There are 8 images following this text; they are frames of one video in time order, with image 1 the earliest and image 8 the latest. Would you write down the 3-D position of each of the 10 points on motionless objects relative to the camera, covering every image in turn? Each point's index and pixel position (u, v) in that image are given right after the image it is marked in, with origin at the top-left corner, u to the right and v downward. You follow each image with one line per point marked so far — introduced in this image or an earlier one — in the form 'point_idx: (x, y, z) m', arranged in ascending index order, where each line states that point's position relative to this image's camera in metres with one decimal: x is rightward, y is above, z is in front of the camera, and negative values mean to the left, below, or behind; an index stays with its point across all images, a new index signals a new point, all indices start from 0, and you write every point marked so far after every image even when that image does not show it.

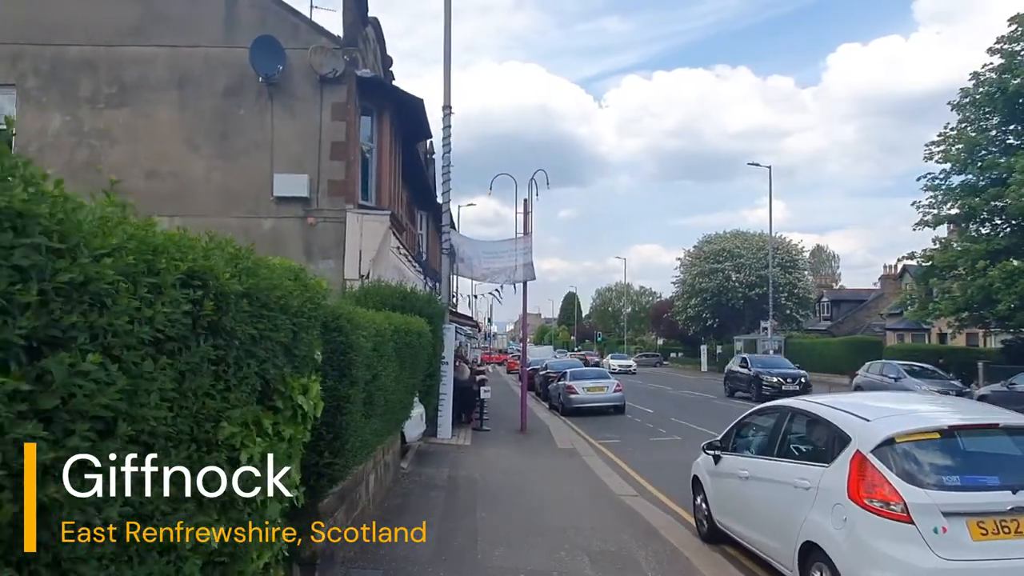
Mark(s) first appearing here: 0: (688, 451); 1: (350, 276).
0: (+4.7, -4.2, +19.0) m
1: (-4.2, +0.3, +18.6) m
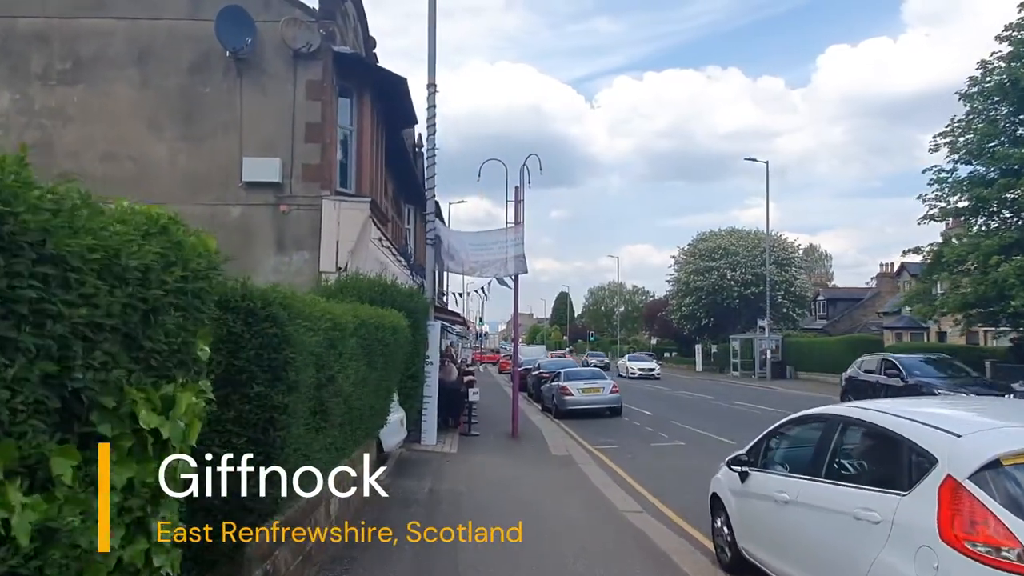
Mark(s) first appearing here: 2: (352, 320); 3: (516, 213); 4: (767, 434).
0: (+4.4, -4.0, +17.6) m
1: (-4.4, +0.5, +17.1) m
2: (-1.8, -0.4, +8.0) m
3: (+0.1, +2.0, +19.1) m
4: (+2.7, -1.5, +7.5) m
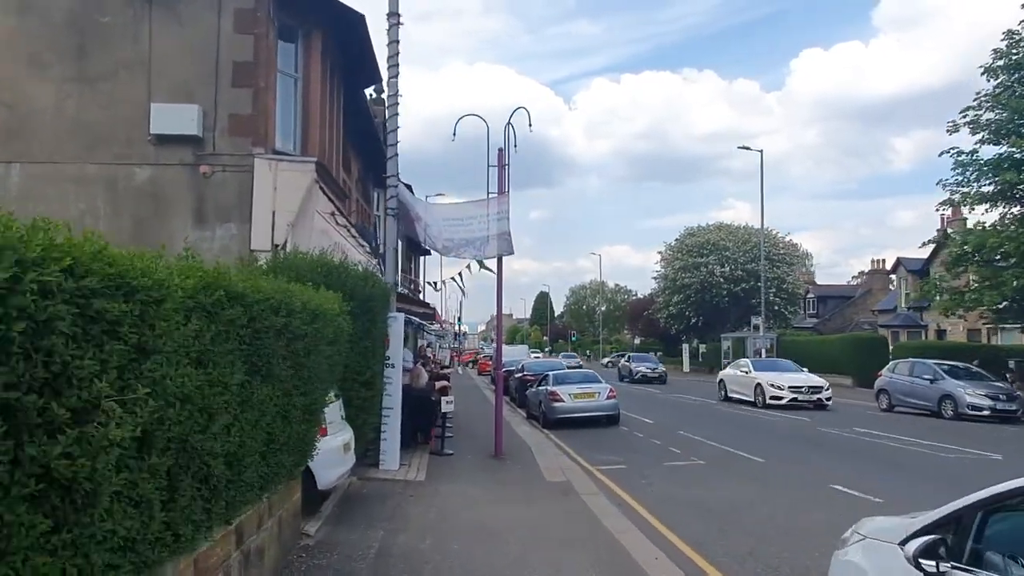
0: (+4.1, -3.7, +14.2) m
1: (-4.8, +0.8, +13.4) m
2: (-1.9, 0.0, +4.5) m
3: (-0.3, +2.3, +15.6) m
4: (+2.6, -1.2, +4.0) m
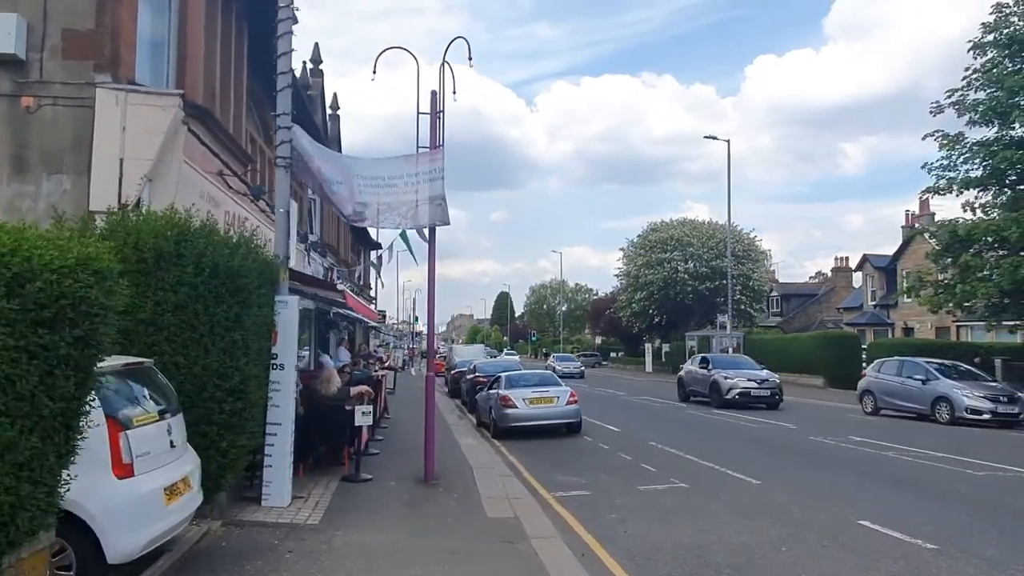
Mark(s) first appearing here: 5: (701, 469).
0: (+3.1, -3.4, +11.2) m
1: (-5.7, +1.2, +10.0) m
2: (-2.4, +0.3, +1.2) m
3: (-1.4, +2.7, +12.3) m
4: (+2.1, -0.8, +1.0) m
5: (+3.7, -3.6, +14.0) m
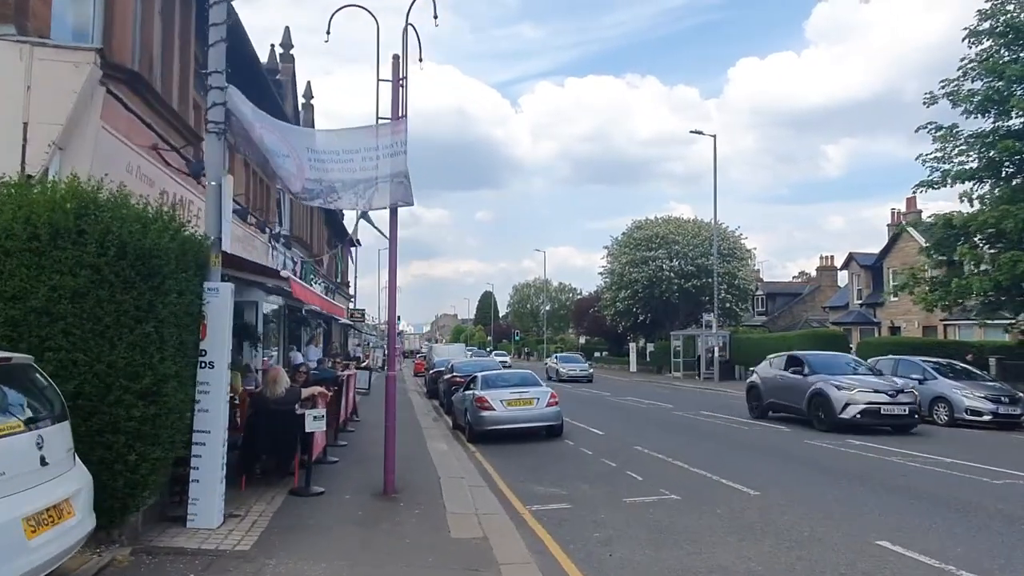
0: (+2.6, -3.2, +10.0) m
1: (-6.1, +1.3, +8.5) m
2: (-2.6, +0.5, -0.2) m
3: (-1.8, +2.8, +11.0) m
4: (+2.0, -0.7, -0.3) m
5: (+3.2, -3.4, +12.7) m
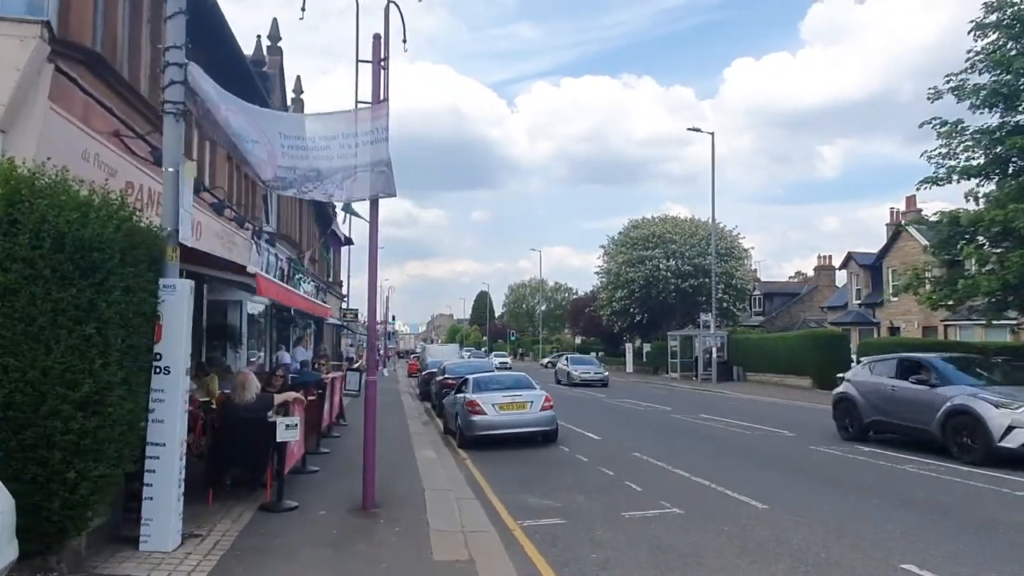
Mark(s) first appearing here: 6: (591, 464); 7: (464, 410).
0: (+2.5, -3.2, +9.2) m
1: (-6.3, +1.4, +7.7) m
2: (-2.6, +0.5, -1.0) m
3: (-1.9, +2.9, +10.2) m
4: (+1.9, -0.6, -1.1) m
5: (+3.1, -3.4, +12.0) m
6: (+1.6, -3.6, +14.6) m
7: (-1.2, -3.0, +17.5) m
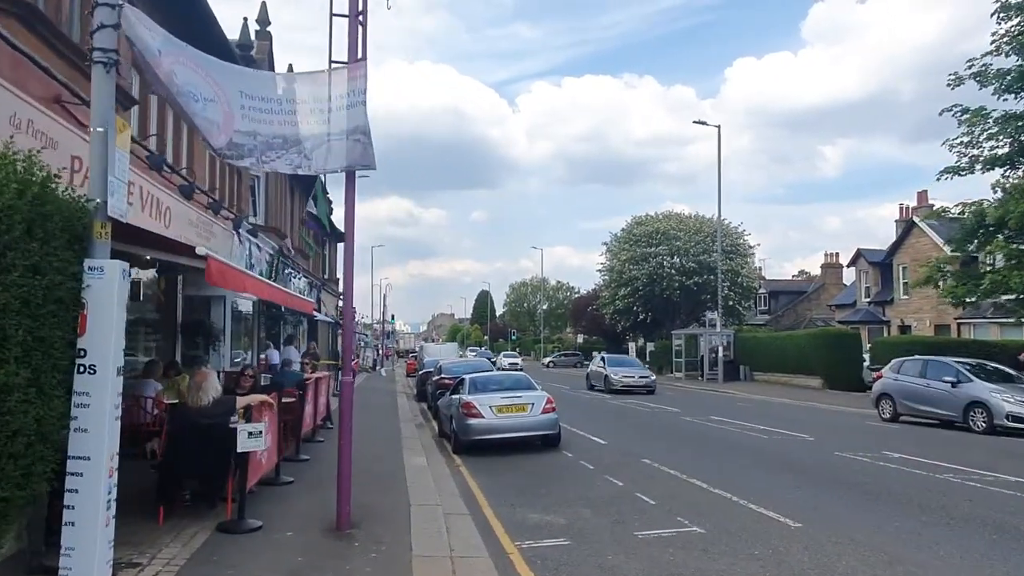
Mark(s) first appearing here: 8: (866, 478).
0: (+2.5, -3.0, +7.9) m
1: (-6.3, +1.5, +6.4) m
2: (-2.7, +0.7, -2.3) m
3: (-2.0, +3.0, +8.9) m
4: (+1.8, -0.5, -2.4) m
5: (+3.0, -3.2, +10.7) m
6: (+1.6, -3.4, +13.3) m
7: (-1.2, -2.8, +16.2) m
8: (+6.4, -3.4, +12.8) m
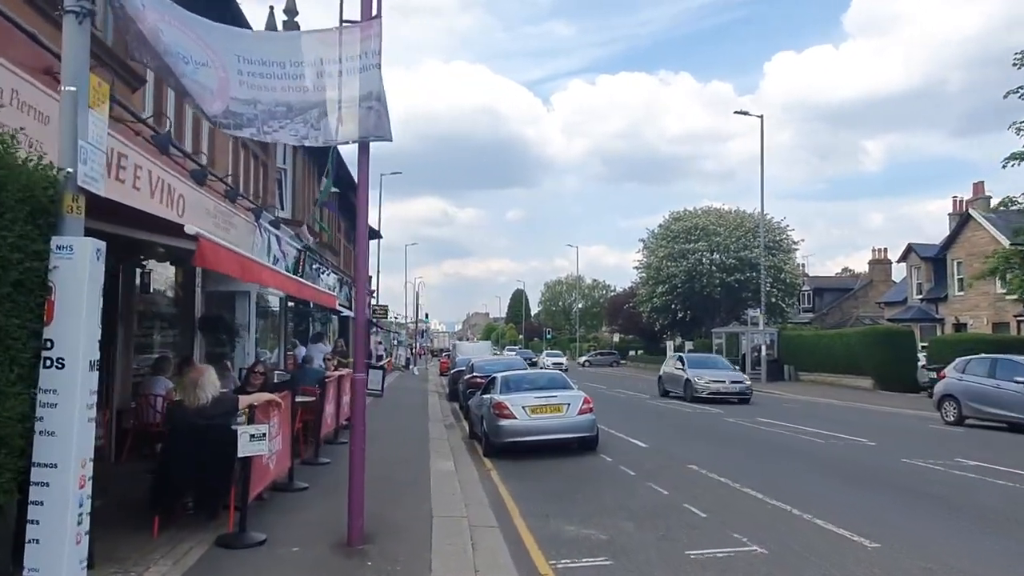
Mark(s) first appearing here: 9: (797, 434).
0: (+2.8, -2.9, +6.8) m
1: (-6.0, +1.7, +5.7) m
2: (-2.9, +0.8, -3.1) m
3: (-1.6, +3.2, +8.0) m
4: (+1.6, -0.3, -3.4) m
5: (+3.5, -3.1, +9.5) m
6: (+2.2, -3.3, +12.2) m
7: (-0.5, -2.7, +15.2) m
8: (+6.9, -3.2, +11.5) m
9: (+7.3, -3.8, +18.5) m
